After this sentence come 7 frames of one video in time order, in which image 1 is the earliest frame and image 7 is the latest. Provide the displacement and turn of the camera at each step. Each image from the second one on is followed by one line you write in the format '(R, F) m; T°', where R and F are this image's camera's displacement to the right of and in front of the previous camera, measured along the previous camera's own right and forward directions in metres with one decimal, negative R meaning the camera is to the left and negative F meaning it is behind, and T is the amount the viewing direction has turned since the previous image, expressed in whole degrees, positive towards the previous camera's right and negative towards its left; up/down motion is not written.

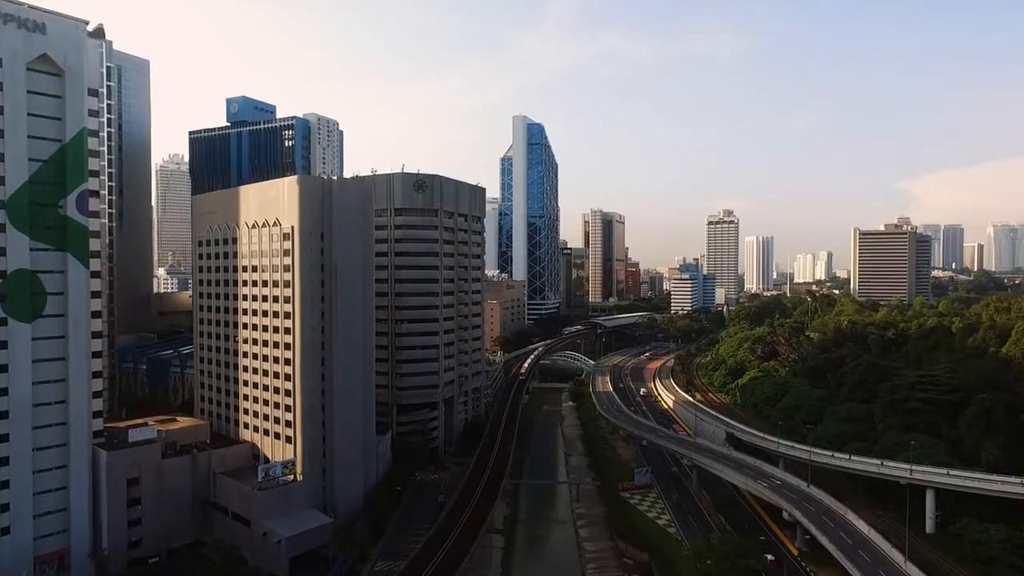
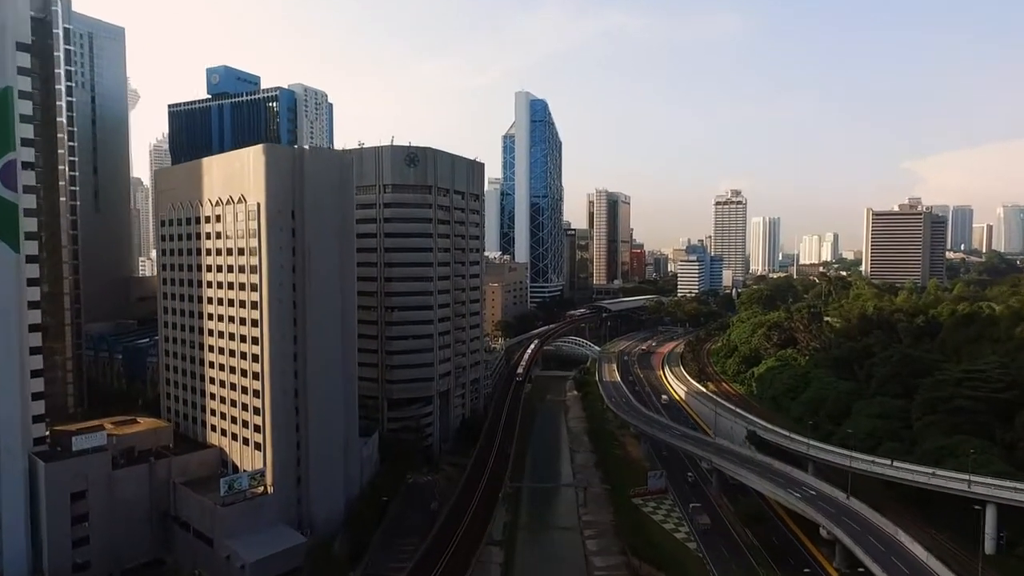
(+0.2, +6.8) m; 0°
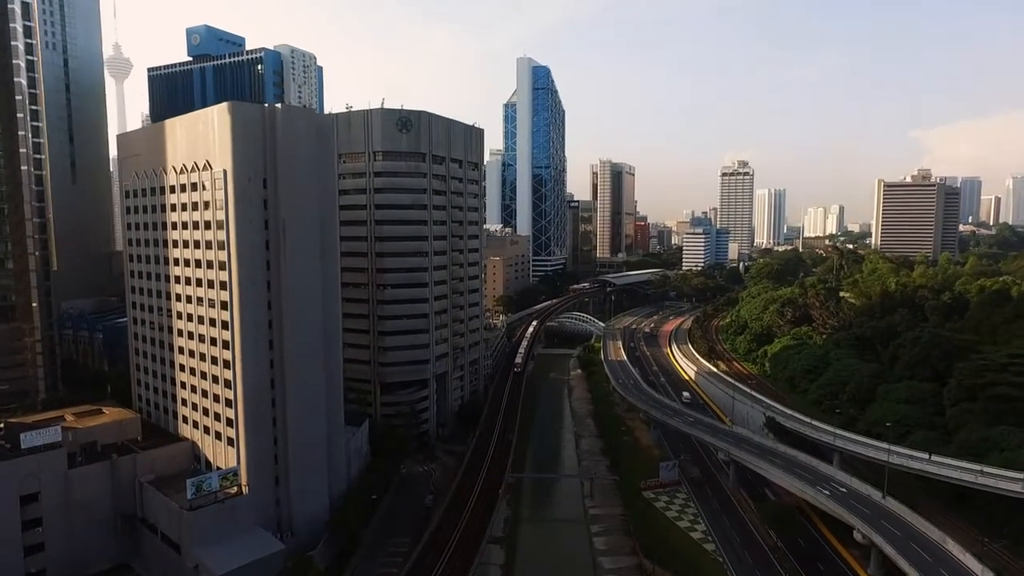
(+0.1, +5.2) m; 0°
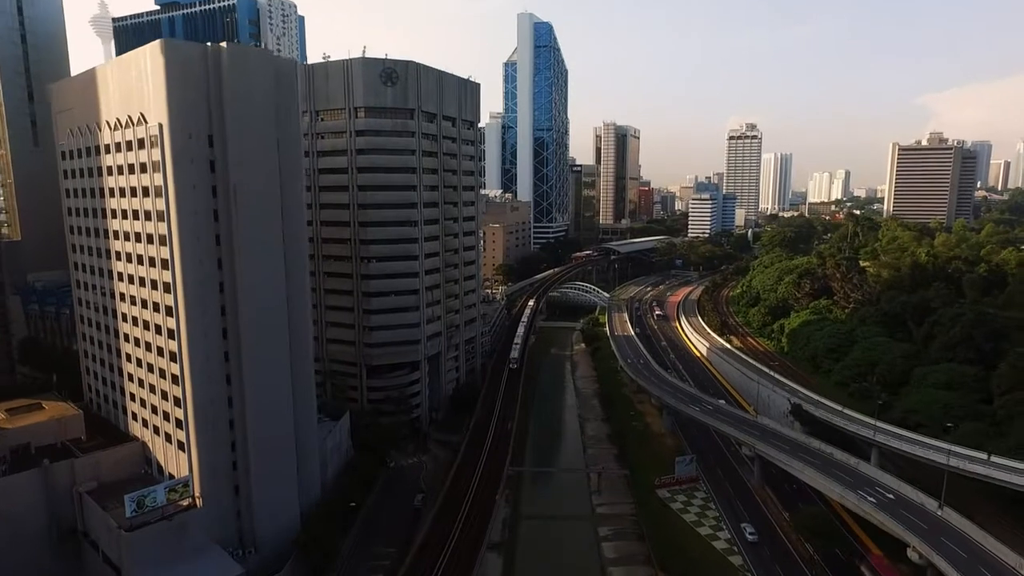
(+0.2, +6.6) m; 0°
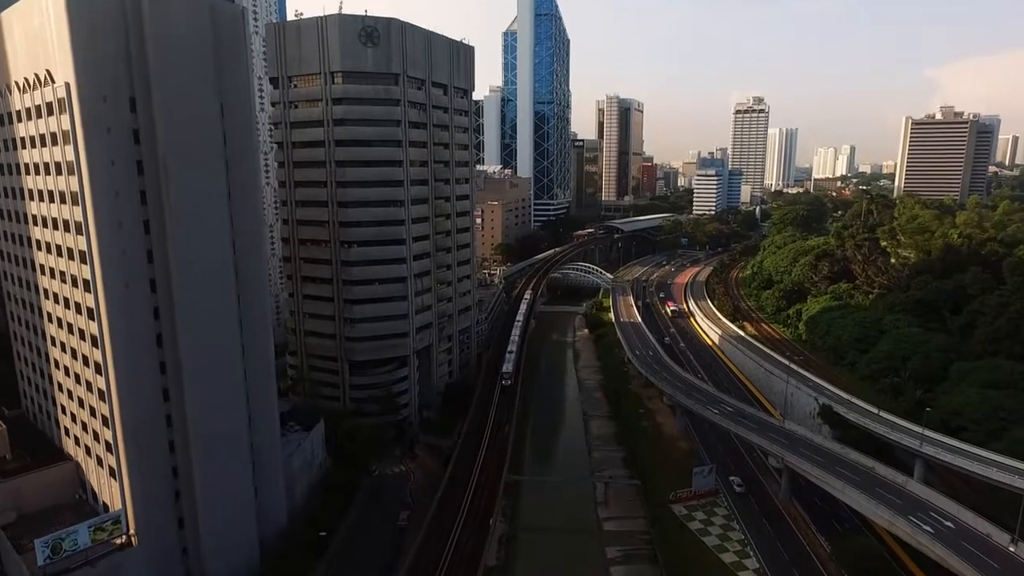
(+0.2, +6.2) m; 0°
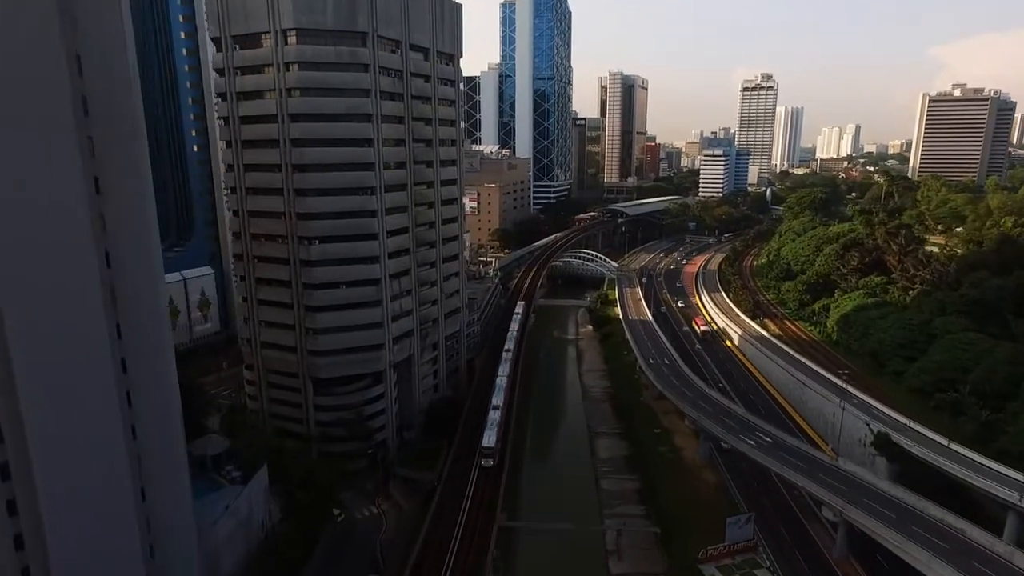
(+0.5, +8.9) m; 0°
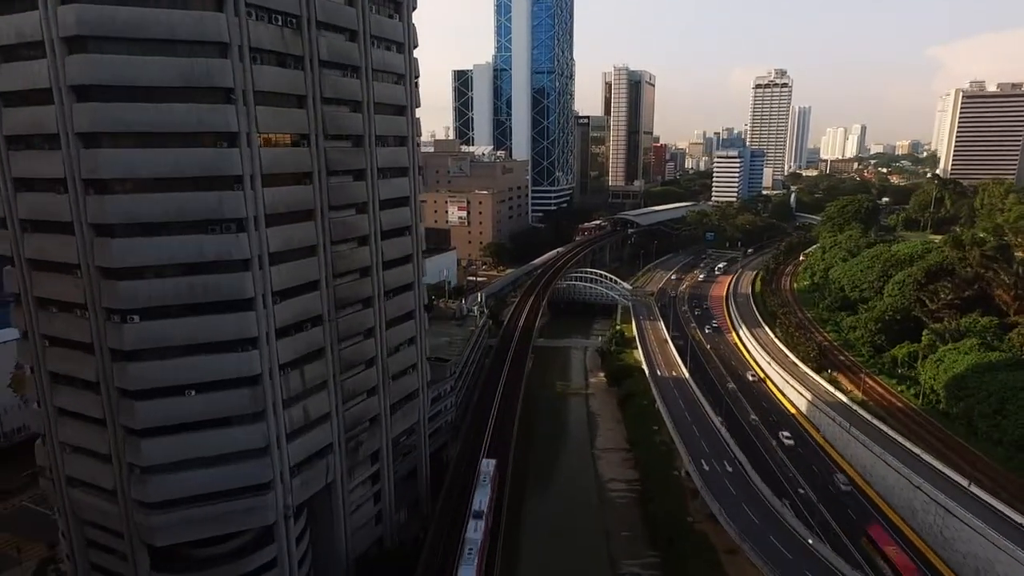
(+1.0, +19.7) m; 0°
